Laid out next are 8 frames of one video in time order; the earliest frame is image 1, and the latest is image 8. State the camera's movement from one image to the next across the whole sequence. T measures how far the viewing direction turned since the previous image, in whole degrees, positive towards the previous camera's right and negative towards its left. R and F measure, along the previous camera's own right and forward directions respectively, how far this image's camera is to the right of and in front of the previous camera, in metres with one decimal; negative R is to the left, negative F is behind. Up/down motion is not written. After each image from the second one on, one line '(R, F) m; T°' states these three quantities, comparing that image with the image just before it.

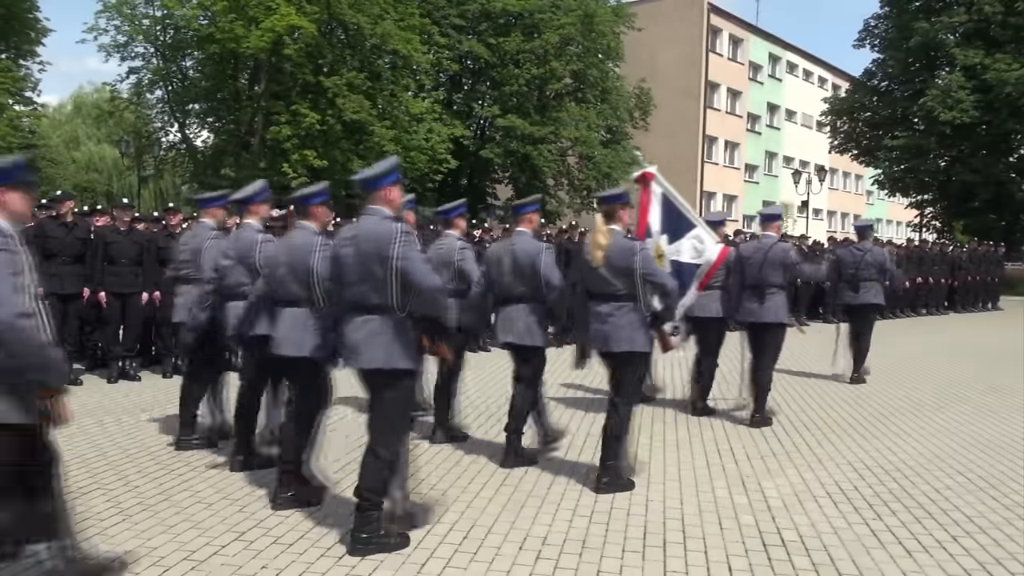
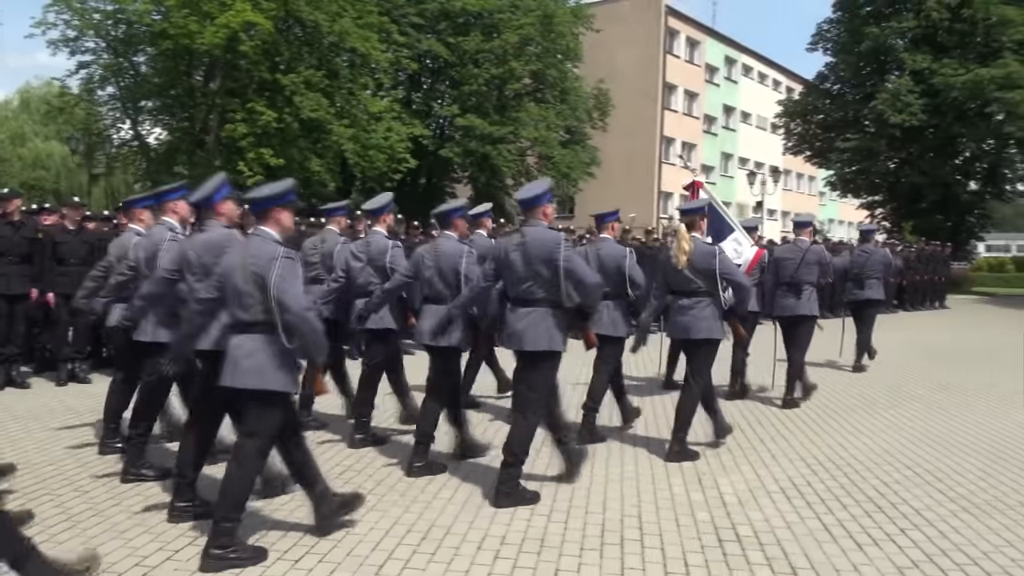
(-0.1, 0.0) m; +3°
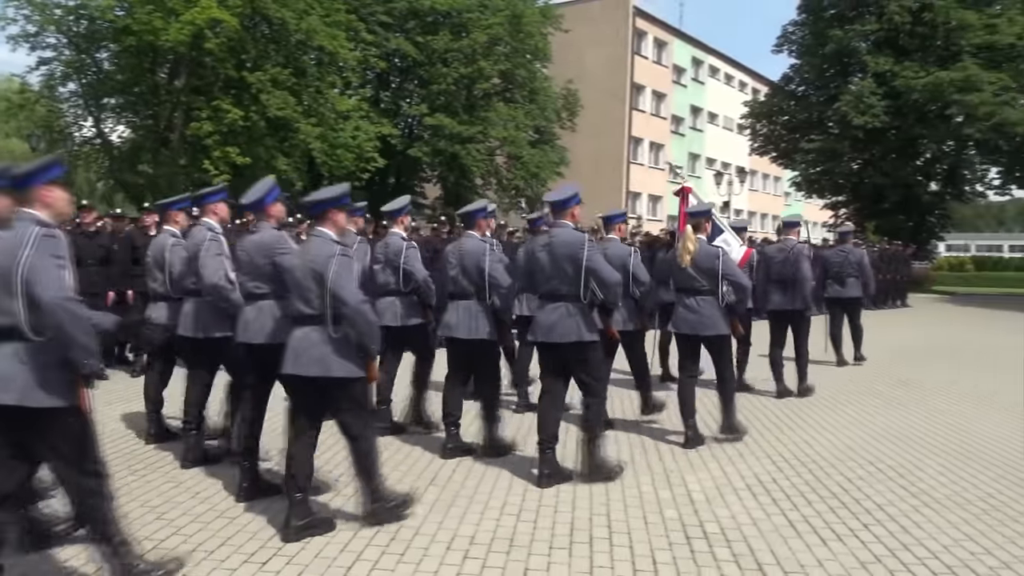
(0.0, 0.0) m; +2°
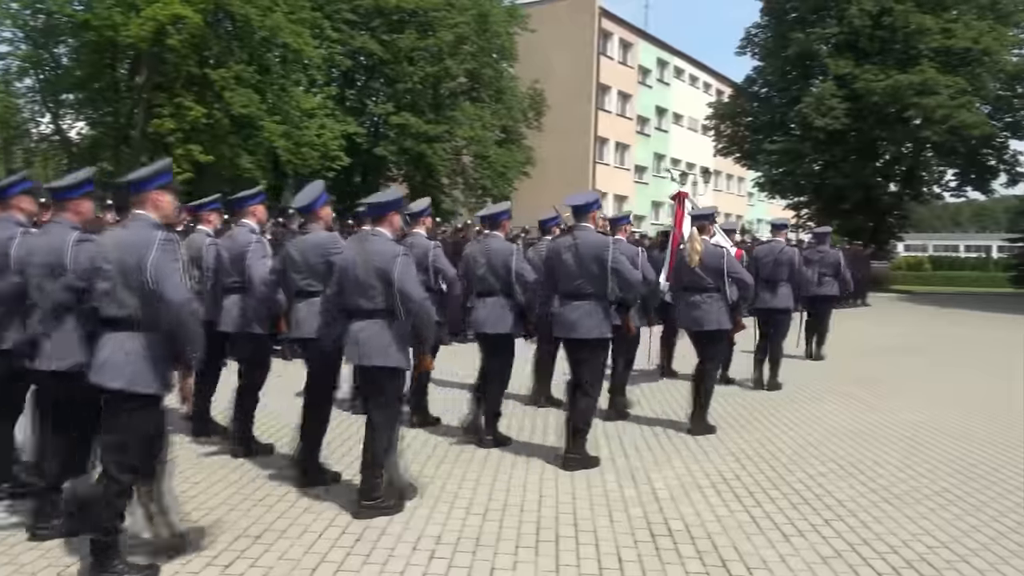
(0.0, 0.0) m; +2°
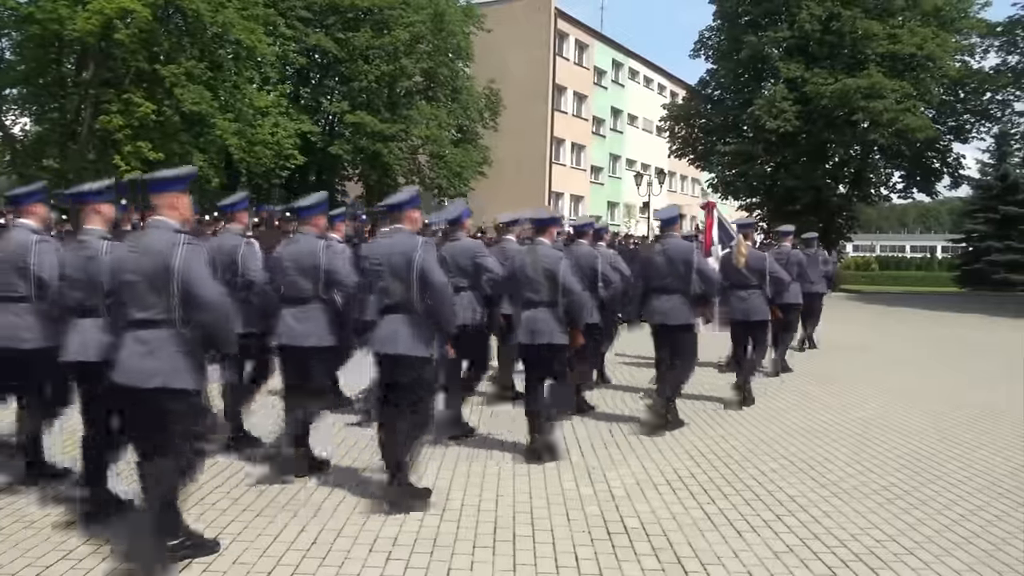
(0.0, 0.0) m; +3°
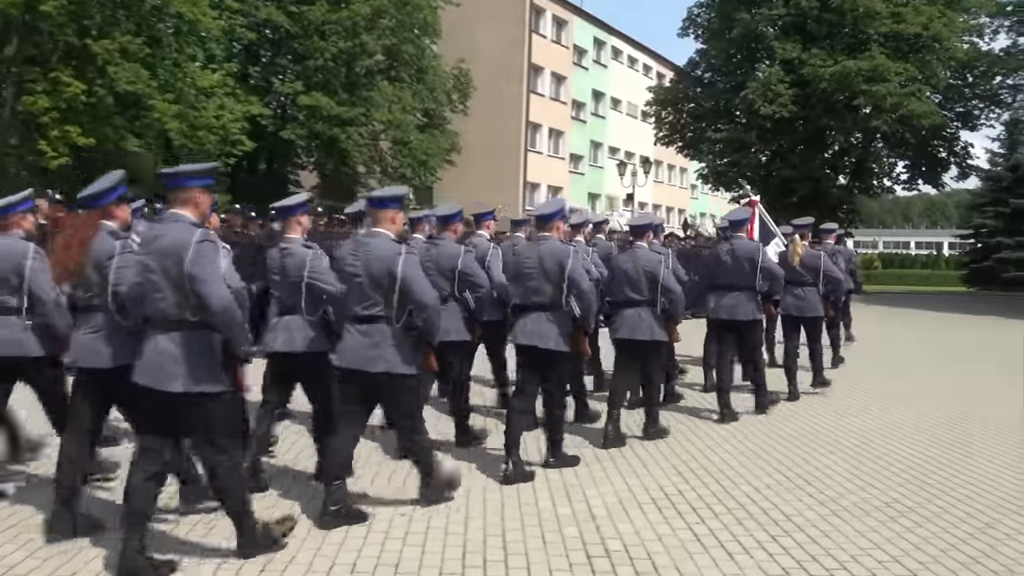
(+0.1, +1.7) m; +2°
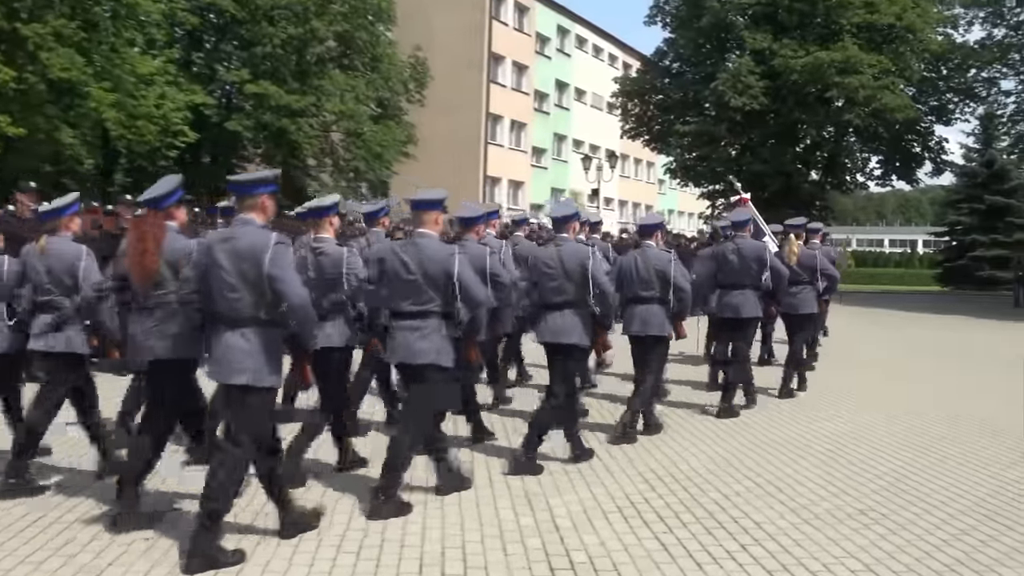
(+0.3, +0.8) m; +2°
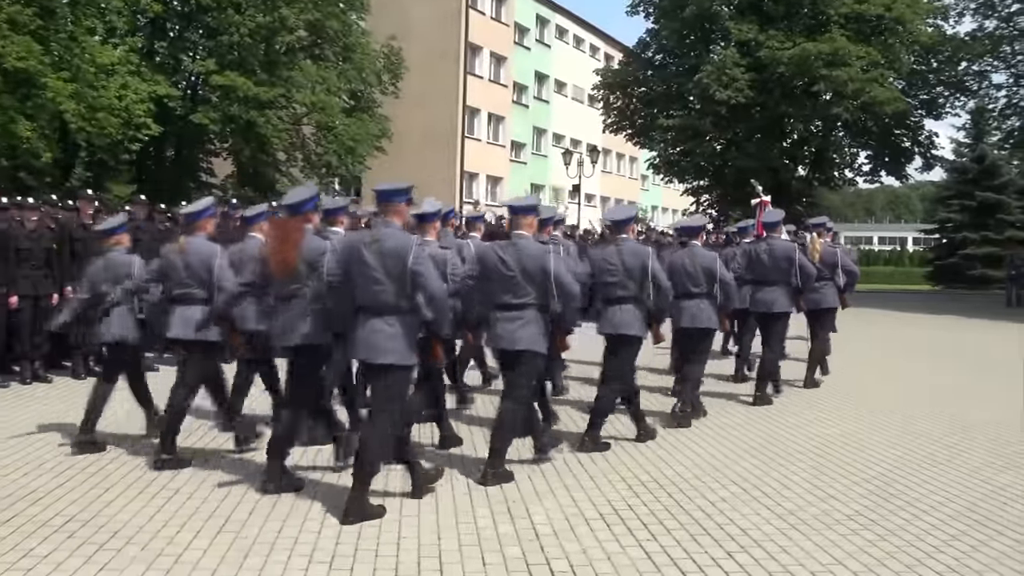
(+0.2, +0.6) m; +1°
